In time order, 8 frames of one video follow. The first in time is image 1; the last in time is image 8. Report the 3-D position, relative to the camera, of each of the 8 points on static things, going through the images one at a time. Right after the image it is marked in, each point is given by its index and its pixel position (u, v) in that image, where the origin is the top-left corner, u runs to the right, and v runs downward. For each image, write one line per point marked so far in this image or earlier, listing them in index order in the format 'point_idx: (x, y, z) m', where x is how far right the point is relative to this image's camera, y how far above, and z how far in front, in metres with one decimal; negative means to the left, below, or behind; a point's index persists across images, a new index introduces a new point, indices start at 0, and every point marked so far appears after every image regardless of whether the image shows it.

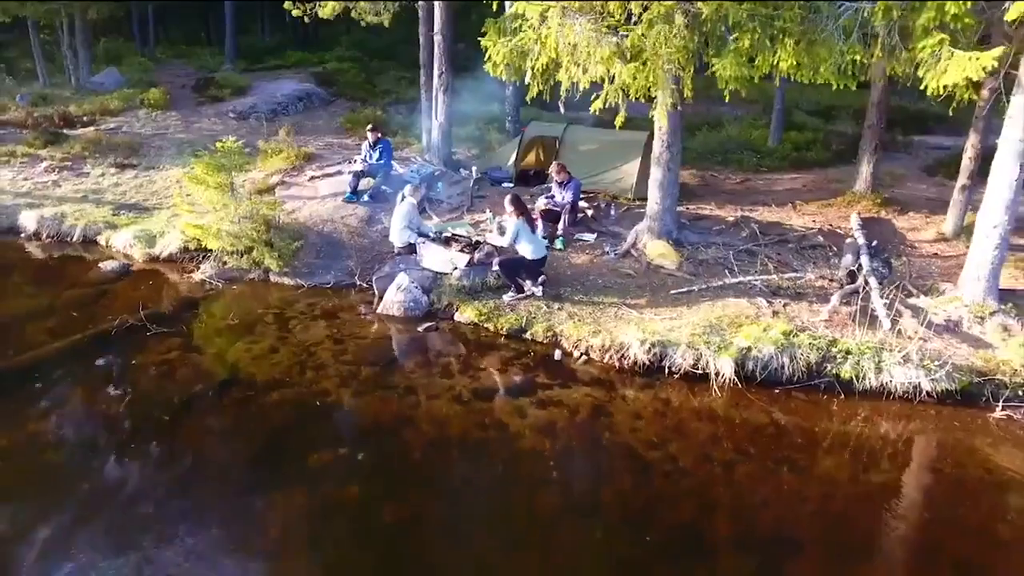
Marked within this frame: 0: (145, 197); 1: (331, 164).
0: (-7.4, +1.9, +13.1) m
1: (-3.7, +2.5, +13.3) m
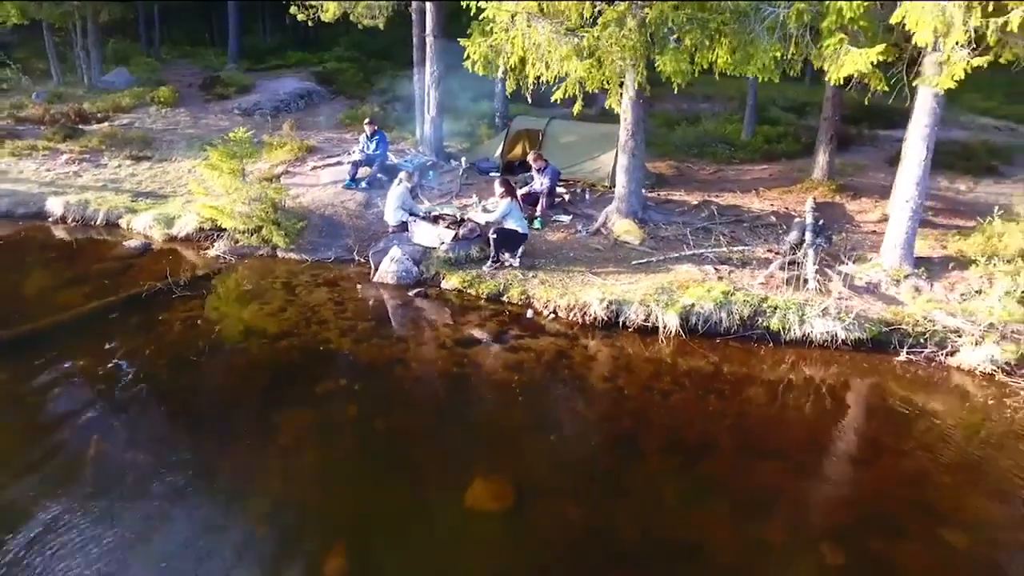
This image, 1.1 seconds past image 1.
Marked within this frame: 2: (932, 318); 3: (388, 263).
0: (-7.7, +2.3, +14.2) m
1: (-4.0, +2.9, +14.4) m
2: (+5.0, -0.3, +7.8) m
3: (-1.9, +0.4, +9.9) m
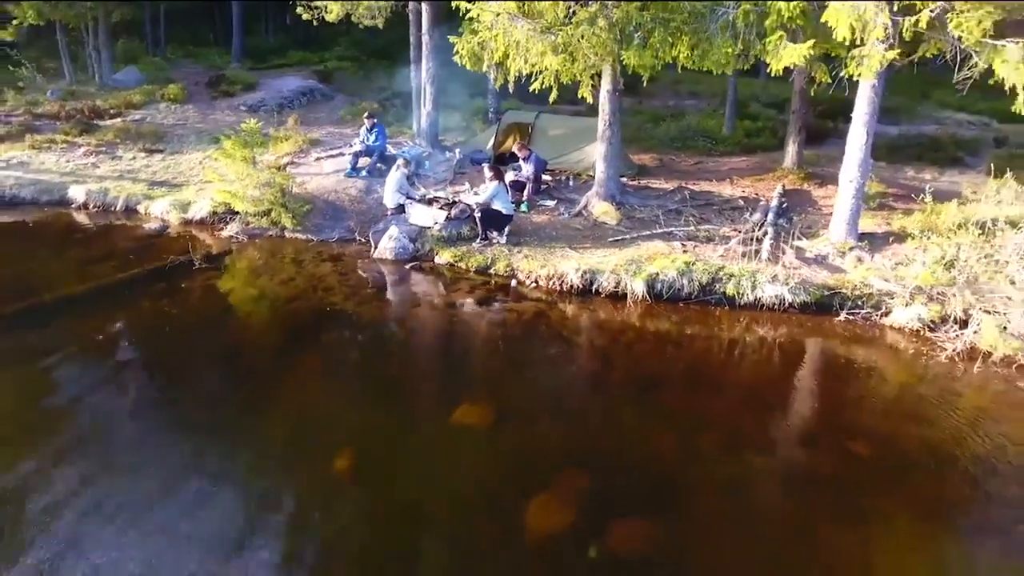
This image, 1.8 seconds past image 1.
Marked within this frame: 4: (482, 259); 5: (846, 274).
0: (-7.9, +2.7, +15.2) m
1: (-4.3, +3.3, +15.4) m
2: (+4.8, +0.1, +8.8) m
3: (-2.1, +0.8, +10.9) m
4: (-0.5, +0.5, +10.2) m
5: (+4.7, +0.2, +9.1) m
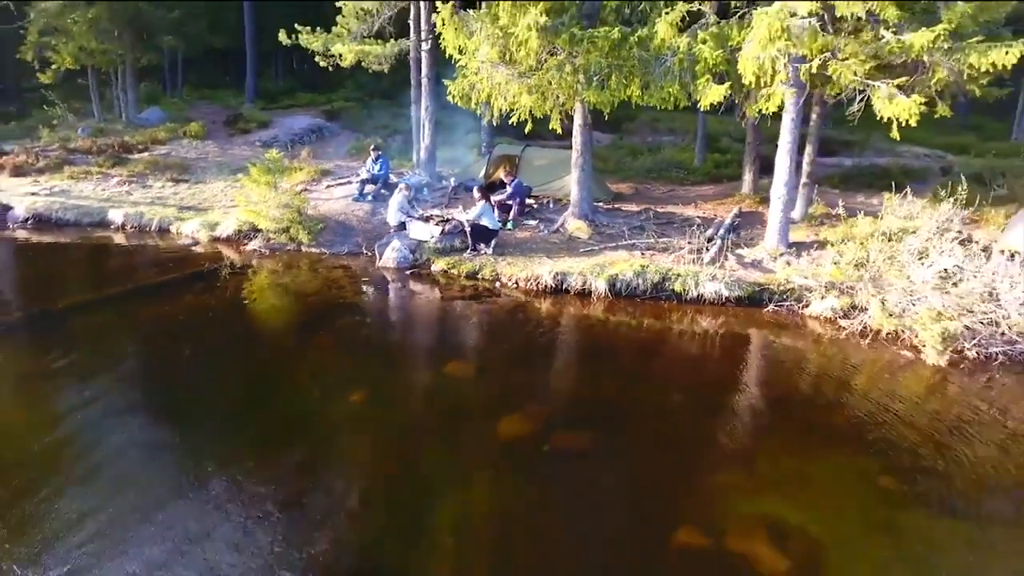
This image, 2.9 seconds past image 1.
0: (-8.2, +2.3, +17.1) m
1: (-4.5, +3.0, +17.3) m
2: (+4.5, +0.1, +10.5) m
3: (-2.4, +0.7, +12.7) m
4: (-0.8, +0.4, +12.0) m
5: (+4.4, +0.2, +10.9) m
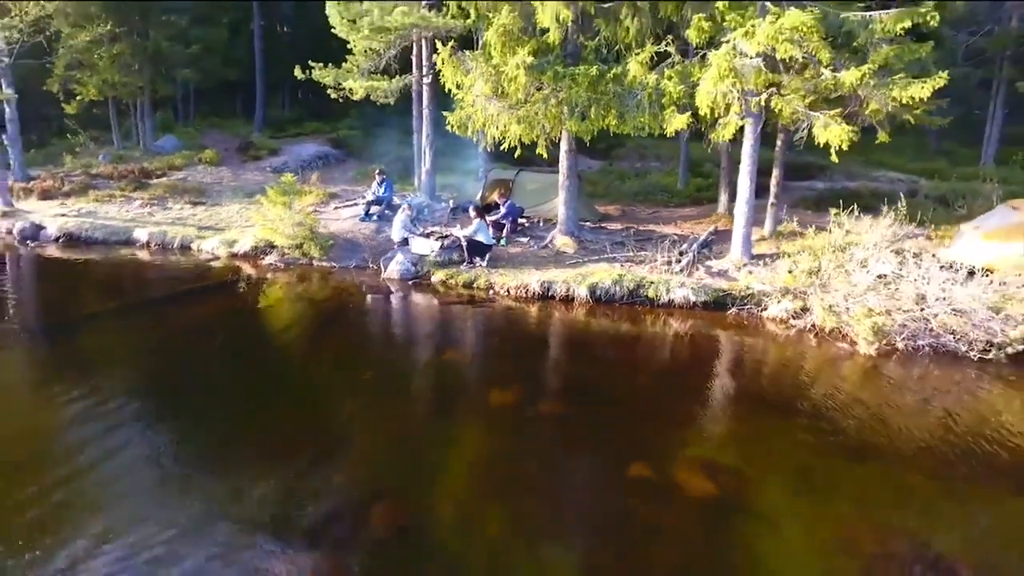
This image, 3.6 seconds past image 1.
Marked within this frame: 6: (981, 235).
0: (-8.4, +1.9, +18.5) m
1: (-4.7, +2.6, +18.7) m
2: (+4.4, 0.0, +11.9) m
3: (-2.6, +0.5, +14.0) m
4: (-0.9, +0.2, +13.3) m
5: (+4.3, +0.1, +12.2) m
6: (+9.2, +1.0, +12.6) m
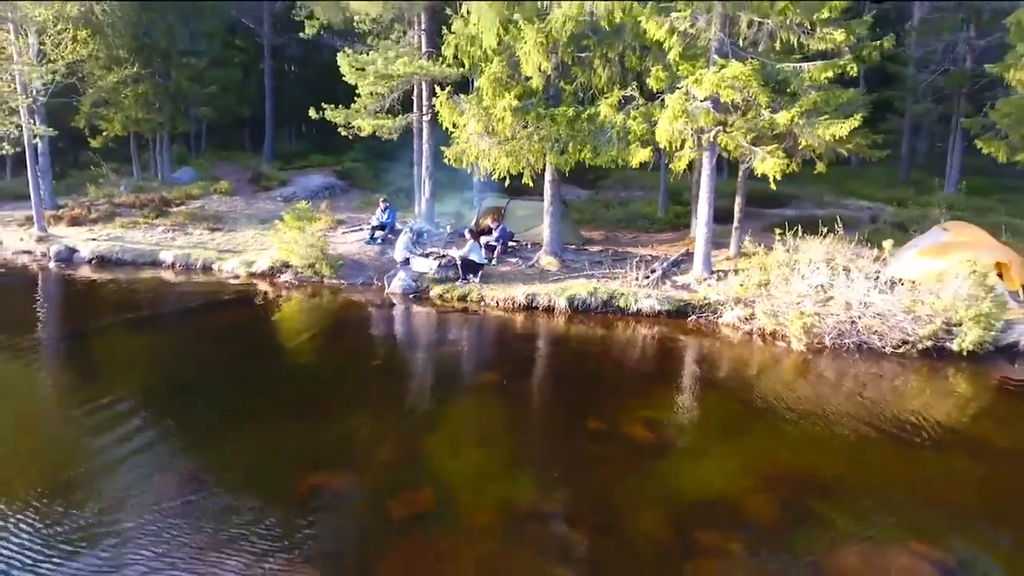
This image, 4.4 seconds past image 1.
0: (-8.7, +1.4, +20.2) m
1: (-5.0, +2.0, +20.6) m
2: (+4.1, -0.2, +13.6) m
3: (-2.8, +0.2, +15.8) m
4: (-1.2, -0.1, +15.1) m
5: (+4.0, -0.1, +13.9) m
6: (+9.0, +0.8, +14.4) m
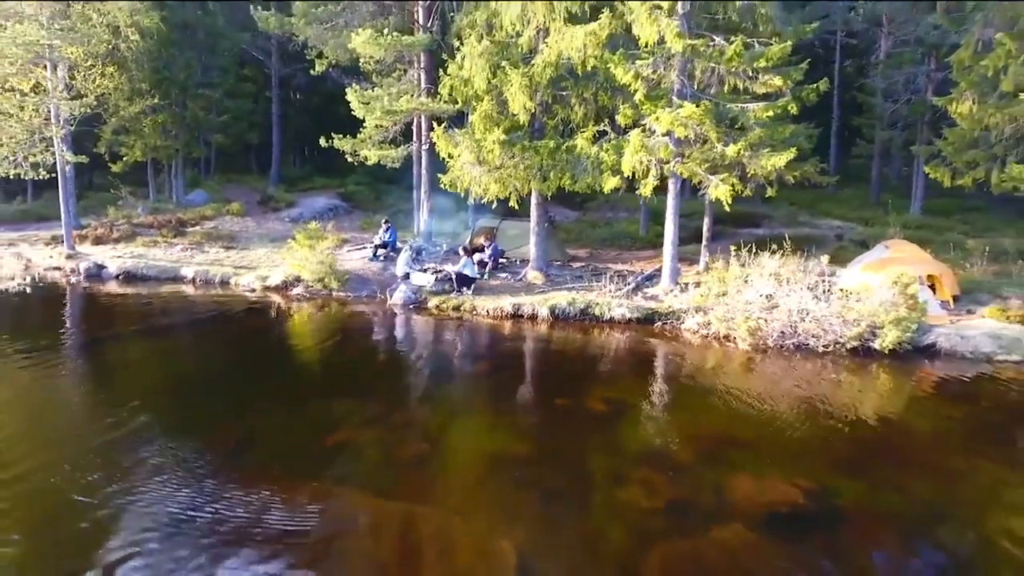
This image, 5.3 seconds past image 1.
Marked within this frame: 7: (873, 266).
0: (-9.0, +0.9, +22.1) m
1: (-5.3, +1.5, +22.5) m
2: (+3.9, -0.4, +15.5) m
3: (-3.1, -0.1, +17.6) m
4: (-1.5, -0.4, +16.9) m
5: (+3.7, -0.4, +15.8) m
6: (+8.7, +0.5, +16.3) m
7: (+9.0, +0.5, +16.1) m
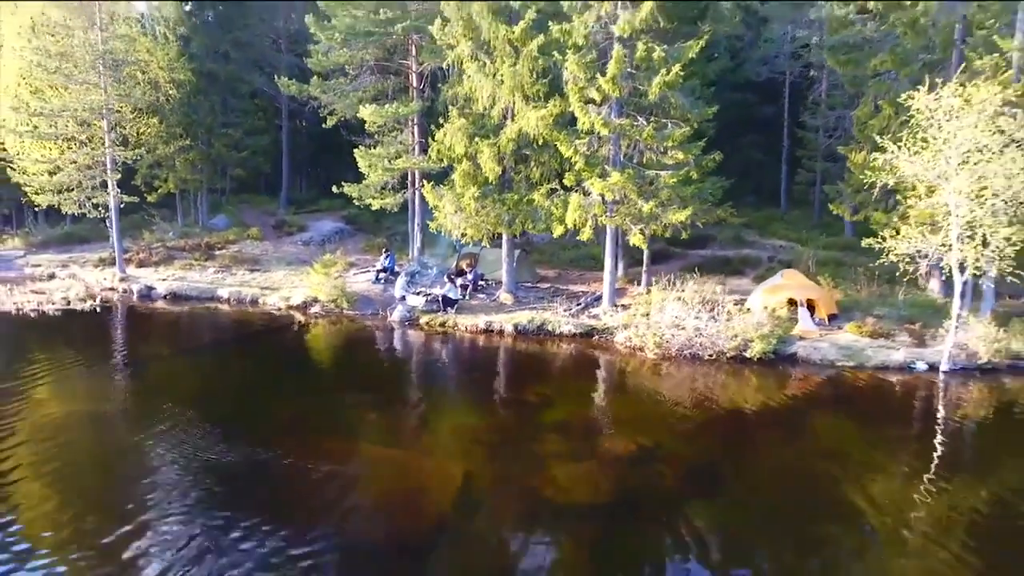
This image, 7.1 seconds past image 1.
0: (-9.9, +0.2, +26.6) m
1: (-6.2, +0.8, +27.0) m
2: (+3.0, -1.1, +20.1) m
3: (-4.0, -0.8, +22.2) m
4: (-2.3, -1.0, +21.5) m
5: (+2.9, -1.0, +20.4) m
6: (+7.8, -0.1, +21.0) m
7: (+8.1, -0.1, +20.7) m
